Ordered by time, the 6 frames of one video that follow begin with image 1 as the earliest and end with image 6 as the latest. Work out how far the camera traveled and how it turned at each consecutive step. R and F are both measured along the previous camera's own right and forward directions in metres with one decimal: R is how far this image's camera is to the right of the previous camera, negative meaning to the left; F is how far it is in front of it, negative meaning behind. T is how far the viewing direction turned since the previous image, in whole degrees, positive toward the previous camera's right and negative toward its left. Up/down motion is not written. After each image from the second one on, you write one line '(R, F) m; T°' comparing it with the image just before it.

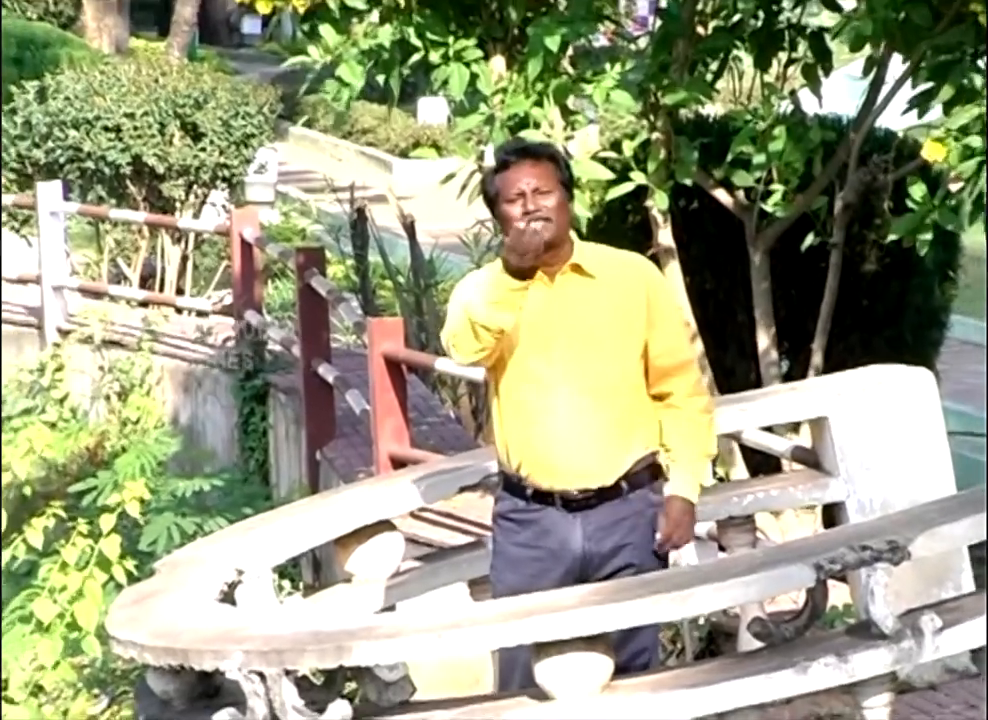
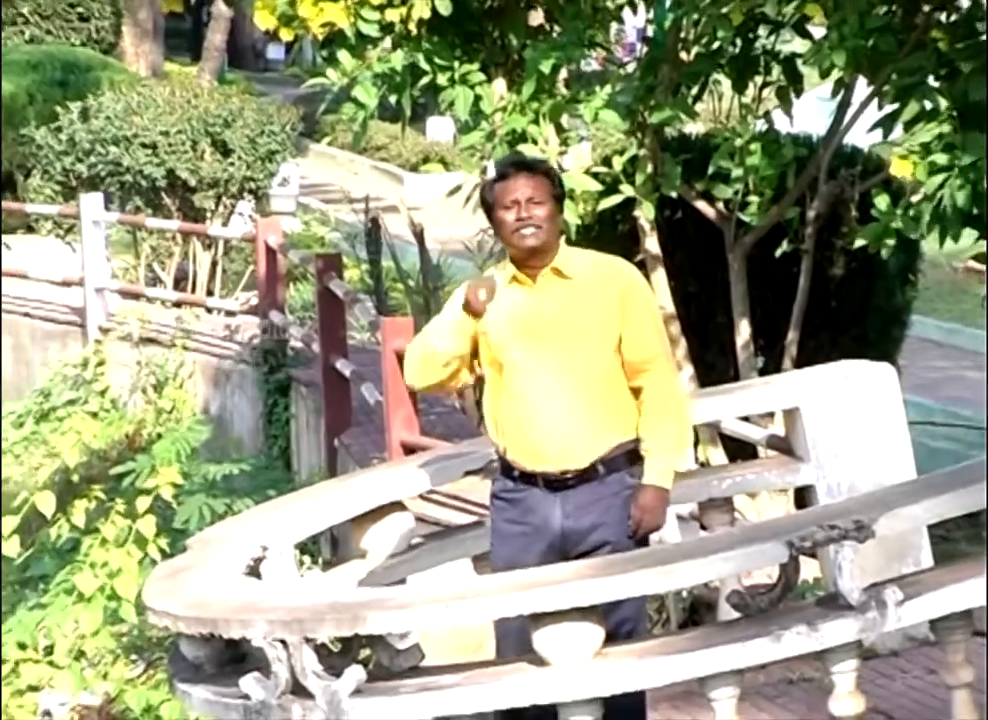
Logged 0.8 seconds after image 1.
(0.0, -0.4) m; 0°
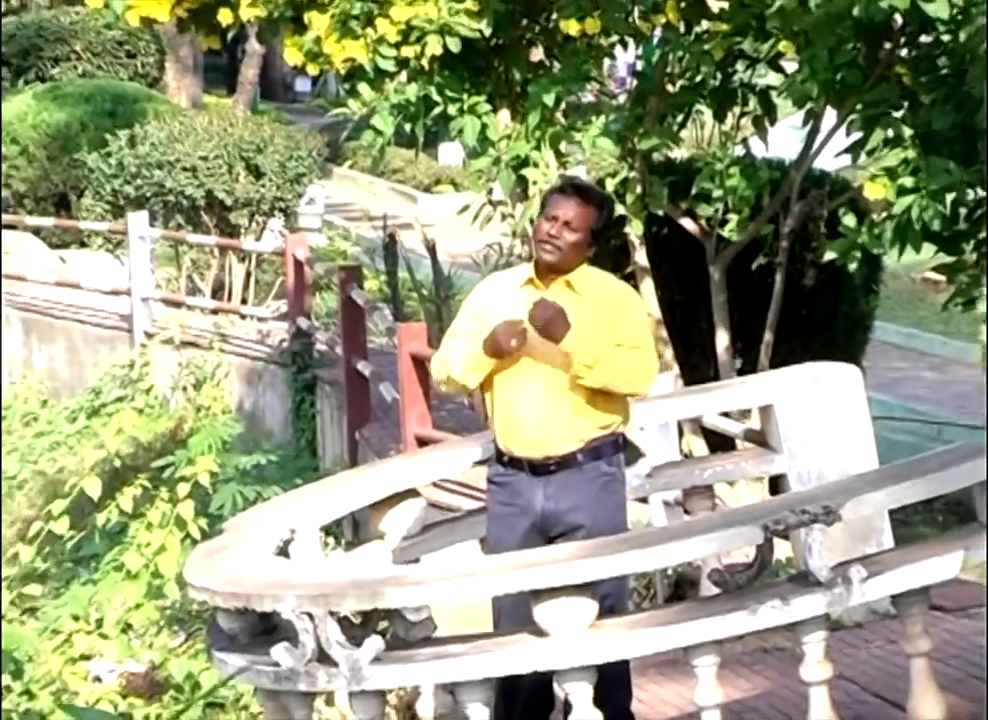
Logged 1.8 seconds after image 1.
(0.0, -0.5) m; 0°
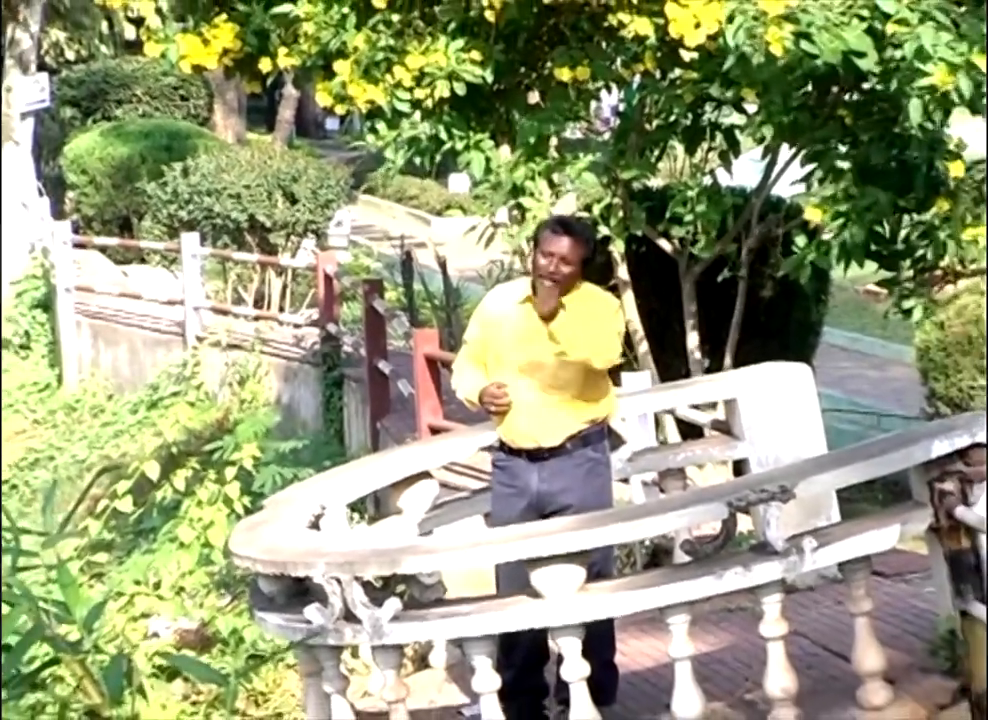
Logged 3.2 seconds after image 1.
(0.0, -0.8) m; -1°
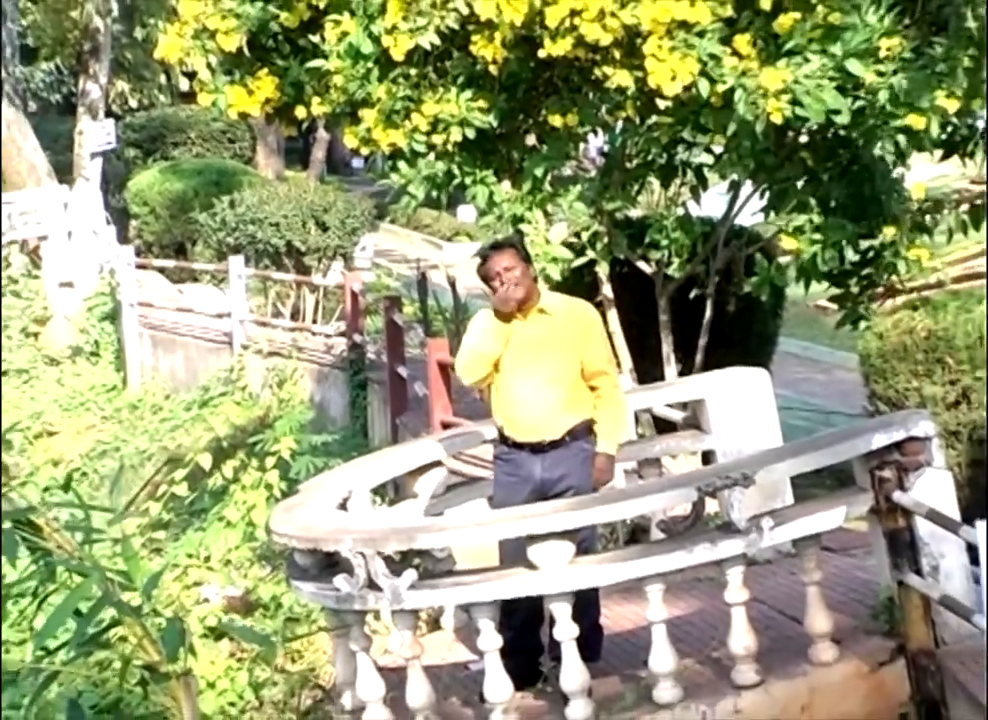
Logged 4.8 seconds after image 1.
(+0.1, -1.0) m; -1°
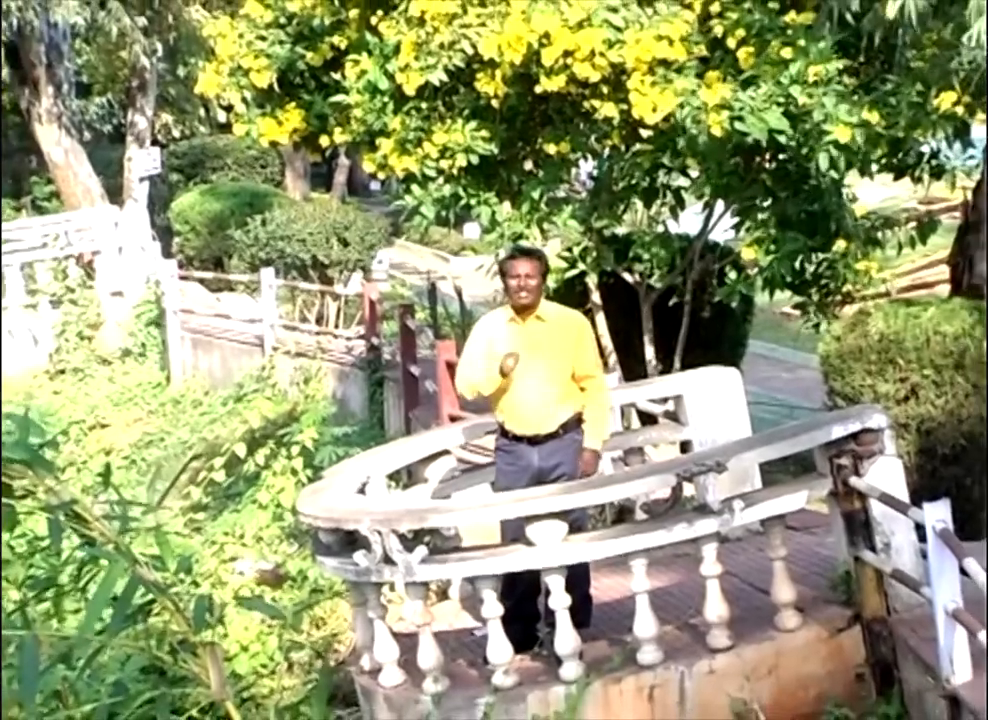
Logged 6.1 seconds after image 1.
(+0.1, -0.9) m; -1°
